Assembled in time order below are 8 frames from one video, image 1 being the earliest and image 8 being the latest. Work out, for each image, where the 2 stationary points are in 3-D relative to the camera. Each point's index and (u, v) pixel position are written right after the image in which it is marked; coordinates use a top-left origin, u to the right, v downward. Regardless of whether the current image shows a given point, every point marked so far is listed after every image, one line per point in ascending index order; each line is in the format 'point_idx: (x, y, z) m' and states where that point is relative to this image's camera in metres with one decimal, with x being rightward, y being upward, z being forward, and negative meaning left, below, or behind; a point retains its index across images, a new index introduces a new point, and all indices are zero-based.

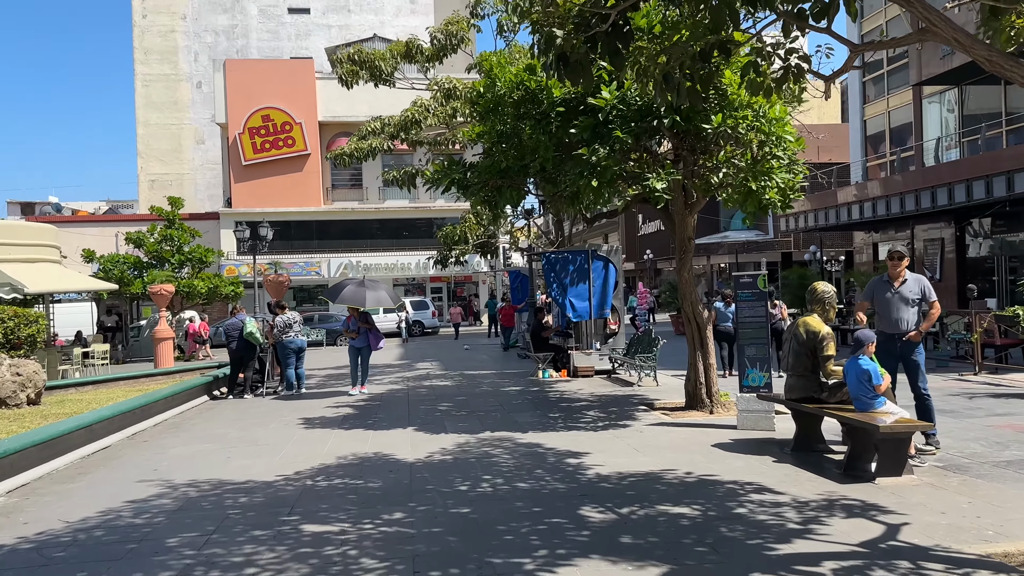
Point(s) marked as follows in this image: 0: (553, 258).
0: (+0.7, +0.5, +14.5) m
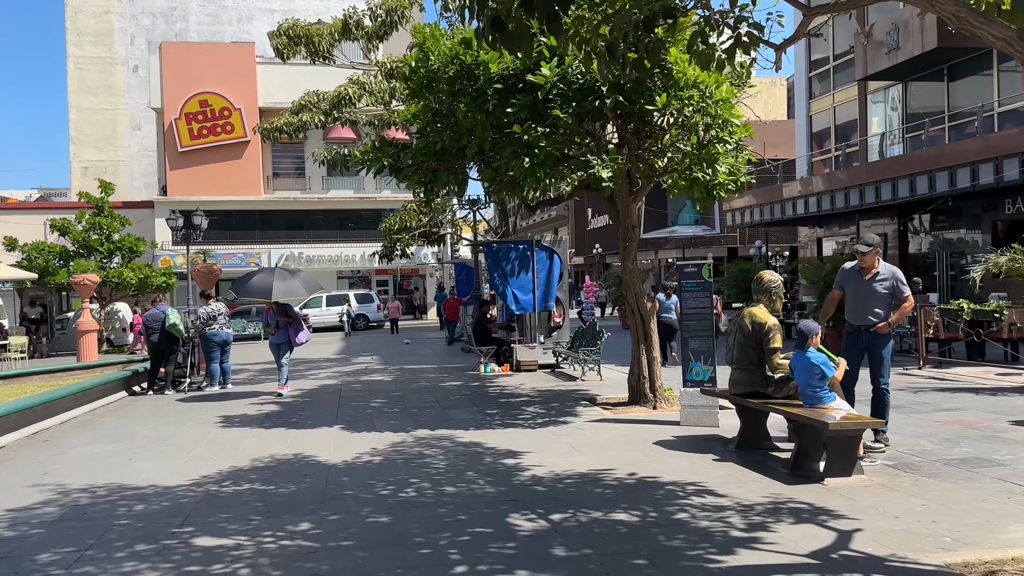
0: (-0.3, +0.7, +14.0) m
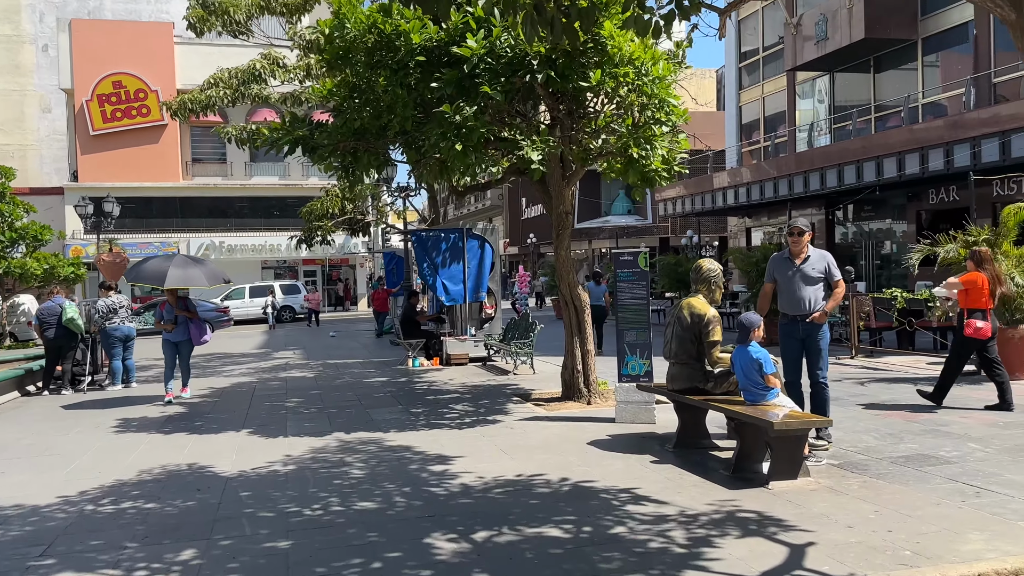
0: (-1.4, +0.8, +13.4) m
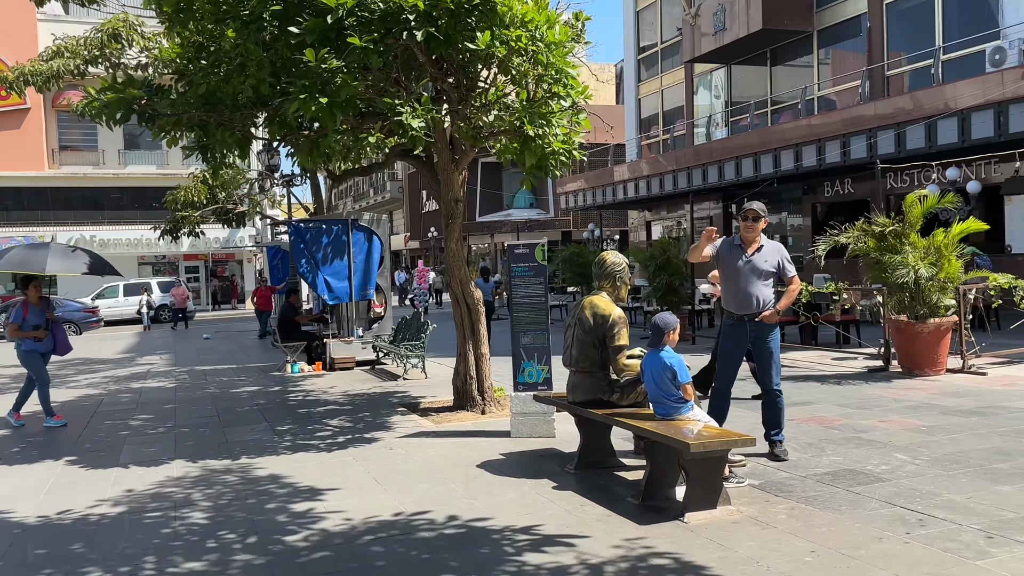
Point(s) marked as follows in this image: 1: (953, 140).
0: (-3.0, +0.9, +12.1) m
1: (+8.5, +2.9, +16.2) m
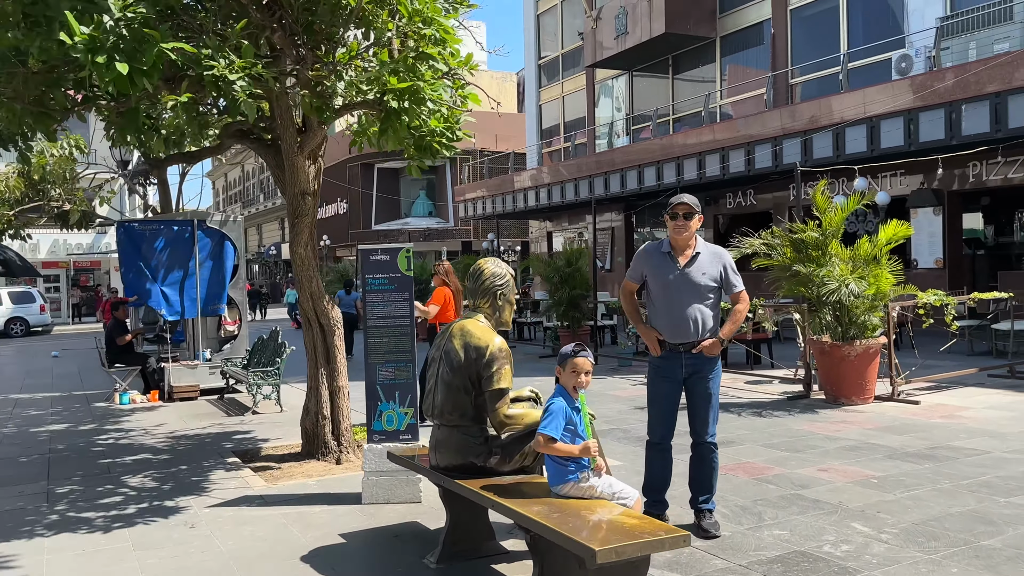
0: (-4.5, +0.7, +10.1) m
1: (+6.5, +2.6, +15.5) m
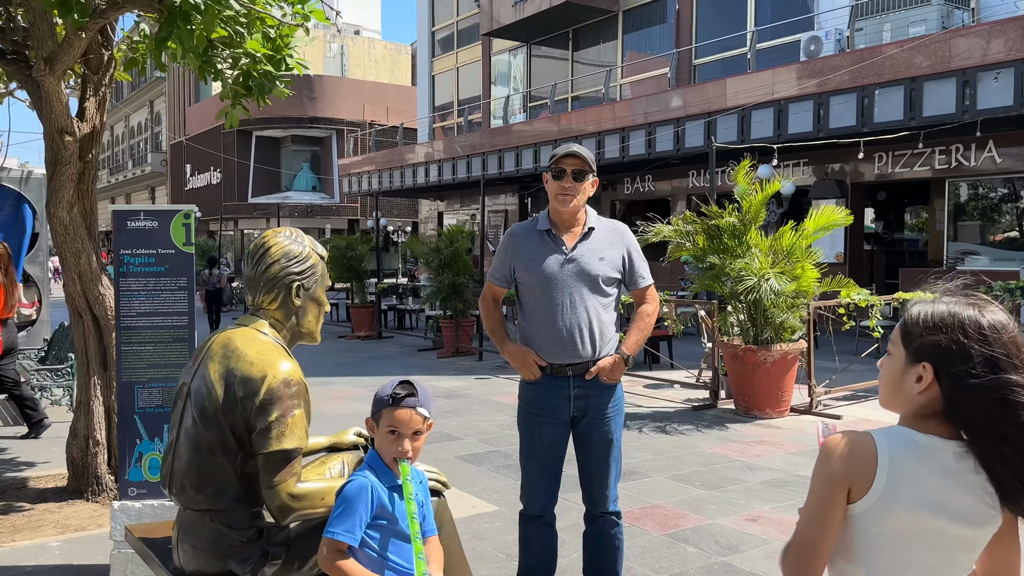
0: (-5.8, +1.0, +7.8) m
1: (+4.5, +2.7, +14.5) m
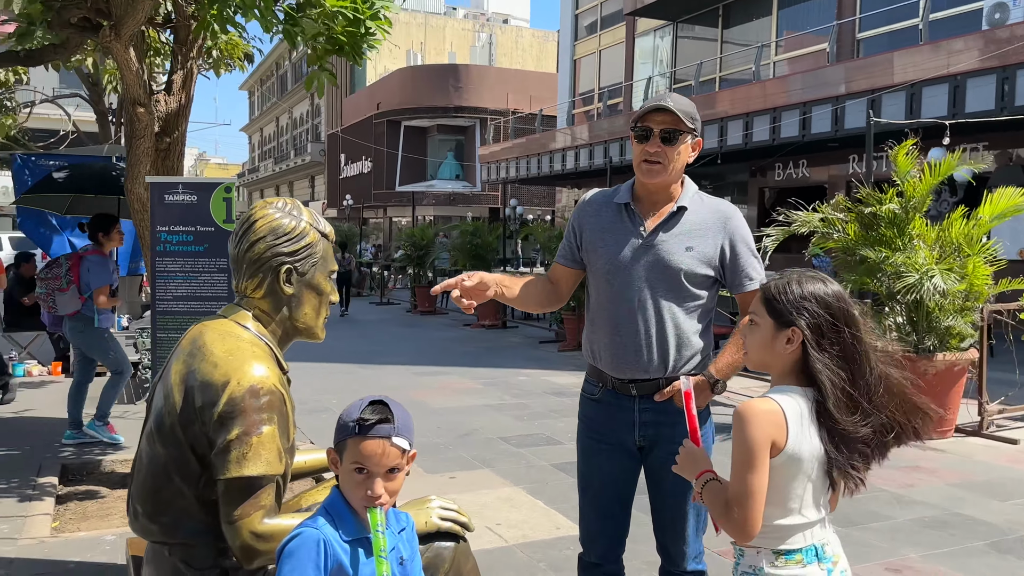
0: (-4.7, +1.2, +8.2) m
1: (+6.6, +2.7, +12.9) m
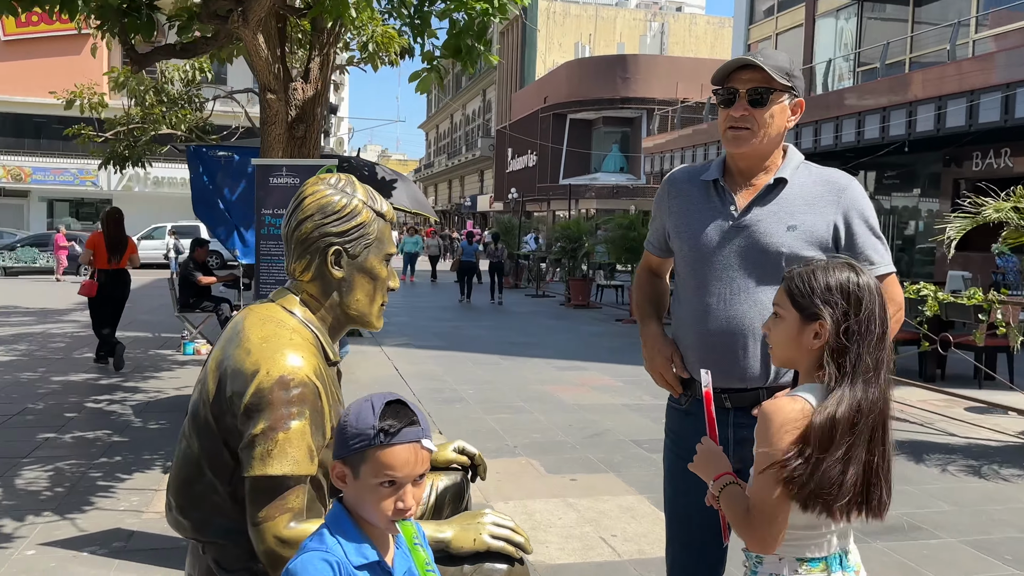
0: (-3.2, +1.4, +8.7) m
1: (+8.9, +2.6, +11.1) m
